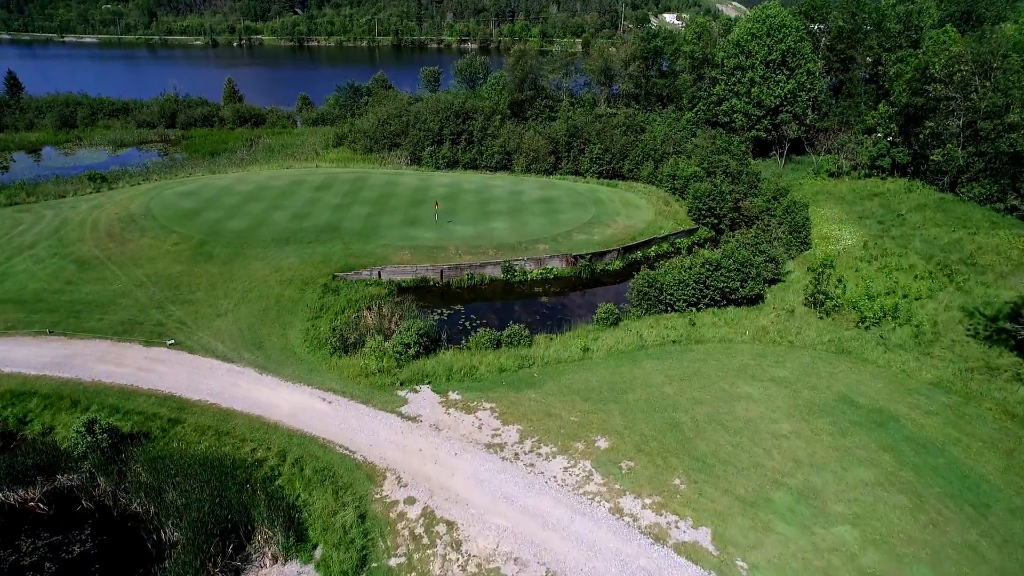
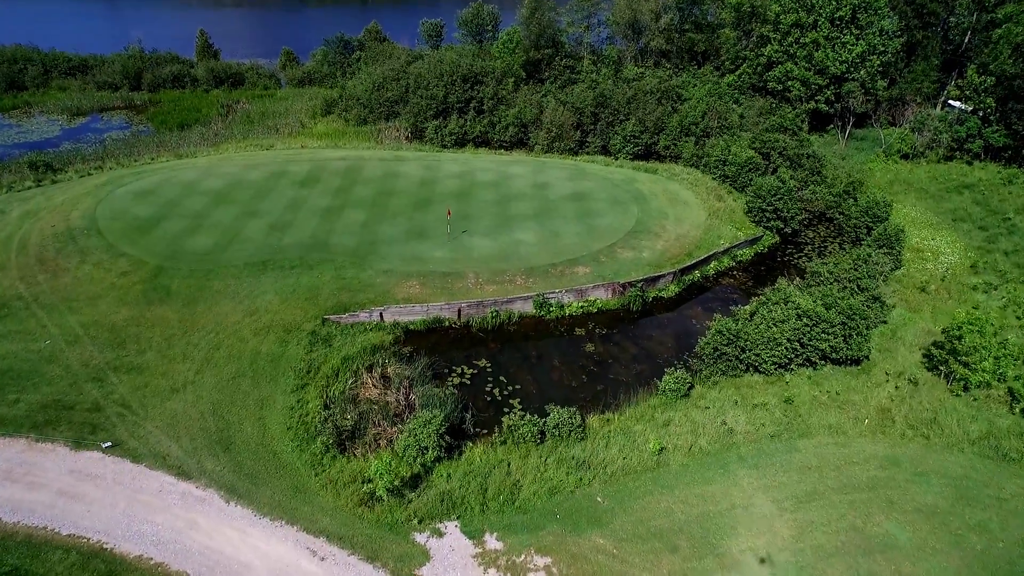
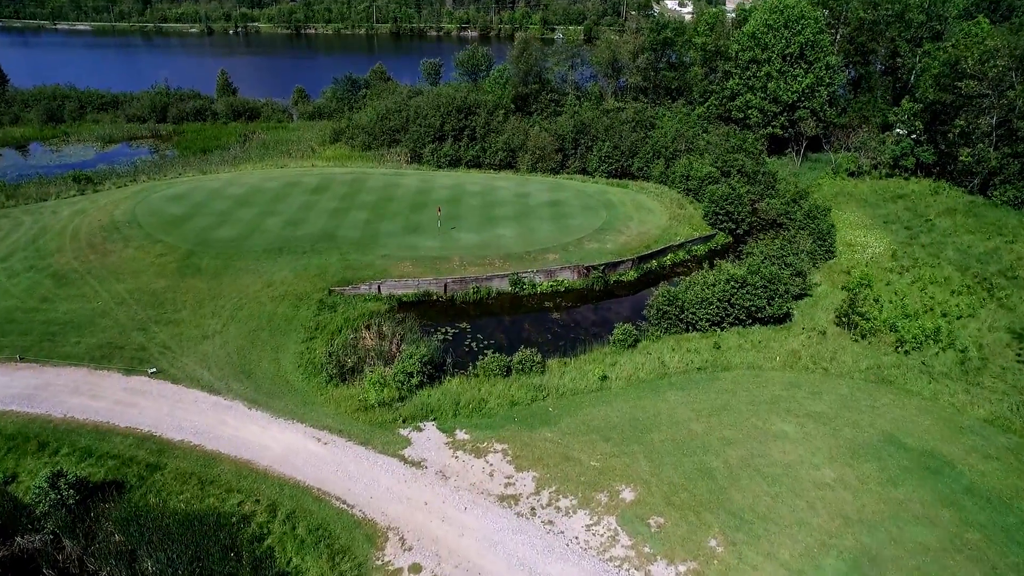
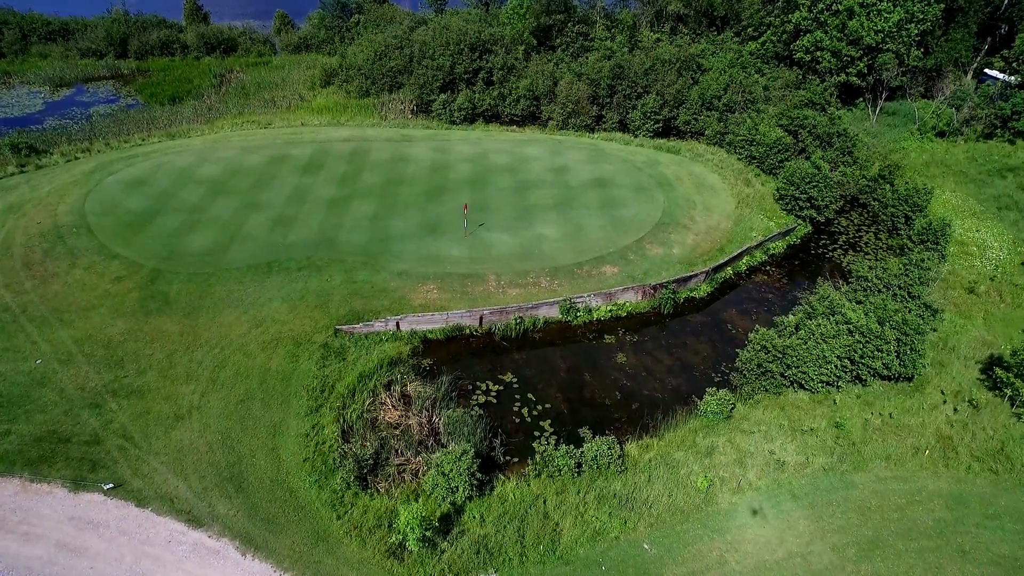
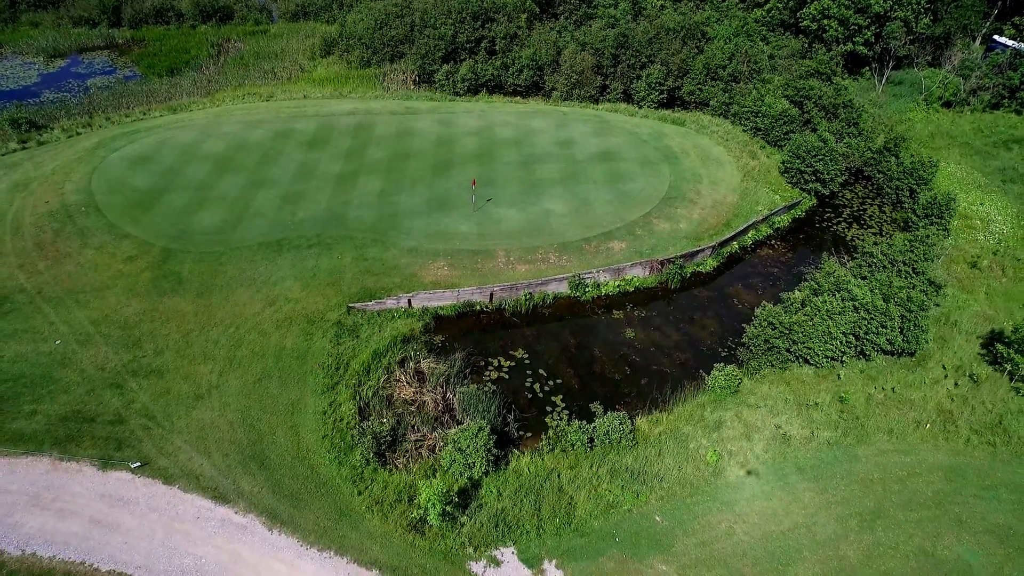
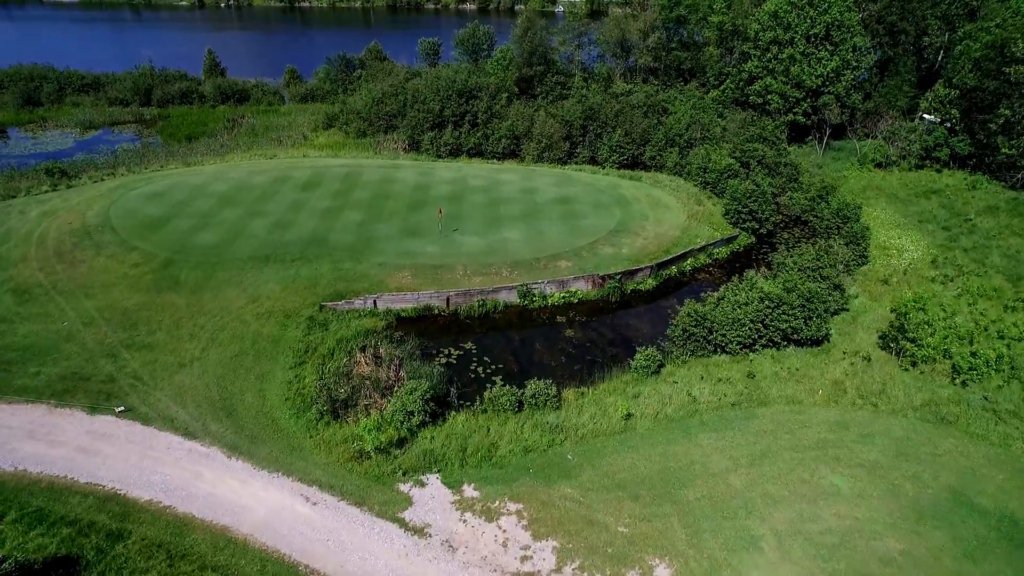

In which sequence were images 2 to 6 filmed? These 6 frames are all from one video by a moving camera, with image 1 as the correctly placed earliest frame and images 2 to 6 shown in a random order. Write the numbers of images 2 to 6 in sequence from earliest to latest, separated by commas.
3, 6, 2, 4, 5
